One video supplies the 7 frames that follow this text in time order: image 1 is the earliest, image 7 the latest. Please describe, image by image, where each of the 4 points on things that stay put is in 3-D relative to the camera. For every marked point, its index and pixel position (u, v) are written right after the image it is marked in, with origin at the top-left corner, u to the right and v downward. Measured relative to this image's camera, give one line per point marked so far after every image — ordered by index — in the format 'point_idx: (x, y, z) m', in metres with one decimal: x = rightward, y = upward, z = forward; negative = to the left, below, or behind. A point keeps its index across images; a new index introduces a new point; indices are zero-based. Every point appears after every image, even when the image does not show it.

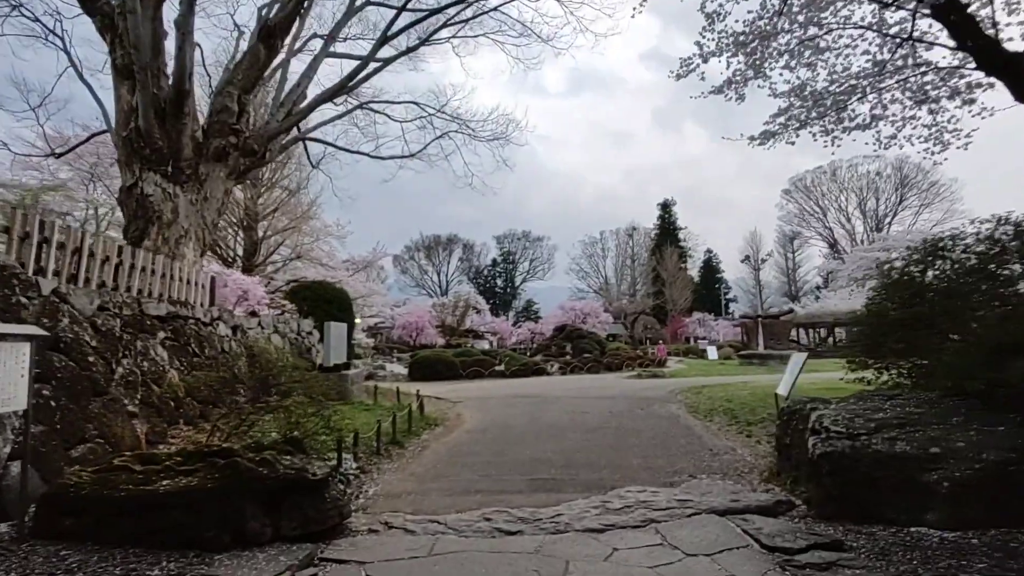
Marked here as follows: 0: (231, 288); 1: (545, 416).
0: (-8.3, 0.0, +18.1) m
1: (+0.5, -1.9, +8.9) m
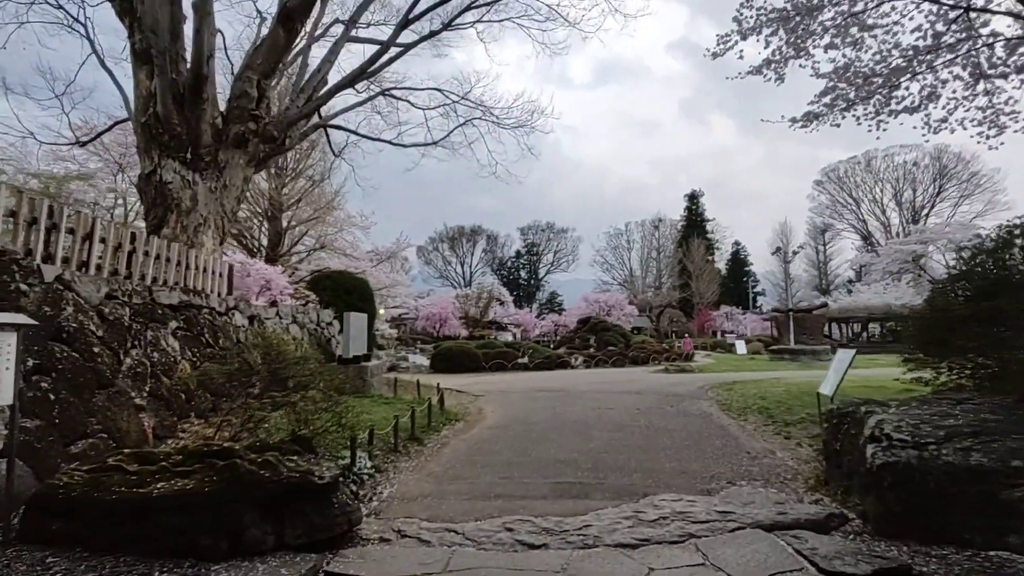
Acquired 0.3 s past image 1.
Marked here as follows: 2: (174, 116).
0: (-7.6, +0.3, +18.1) m
1: (+0.8, -1.8, +8.6) m
2: (-5.4, +2.7, +9.8) m
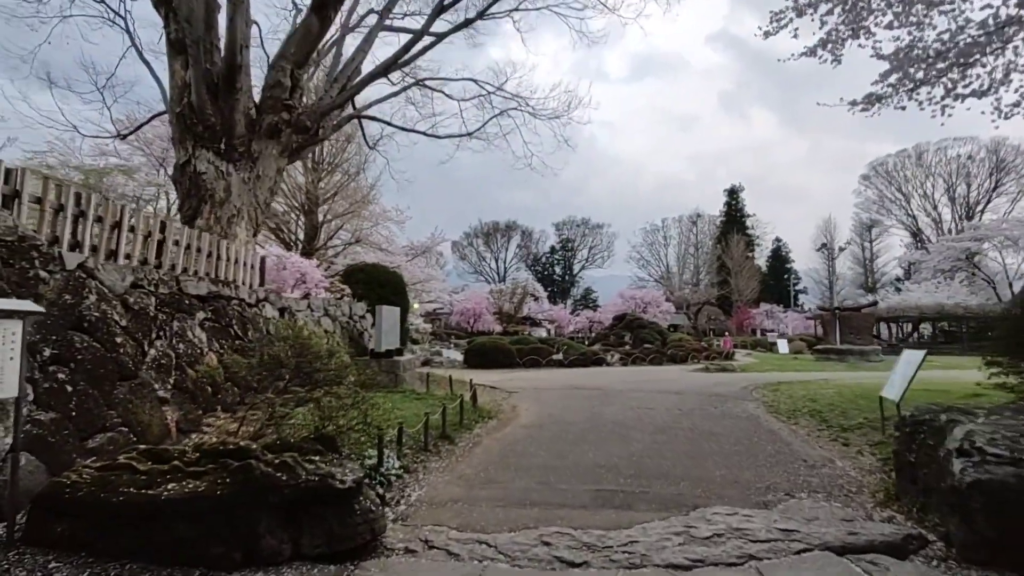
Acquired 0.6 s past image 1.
0: (-6.6, +0.5, +18.2) m
1: (+1.3, -1.7, +8.2) m
2: (-4.8, +2.9, +9.7) m
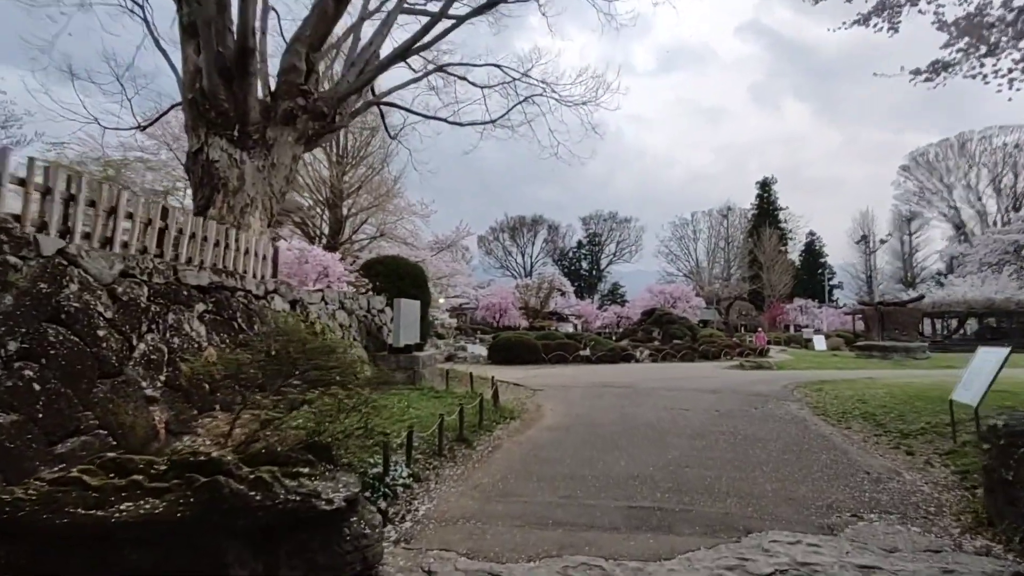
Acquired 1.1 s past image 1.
0: (-5.8, +0.7, +17.9) m
1: (+1.6, -1.6, +7.6) m
2: (-4.4, +3.0, +9.3) m
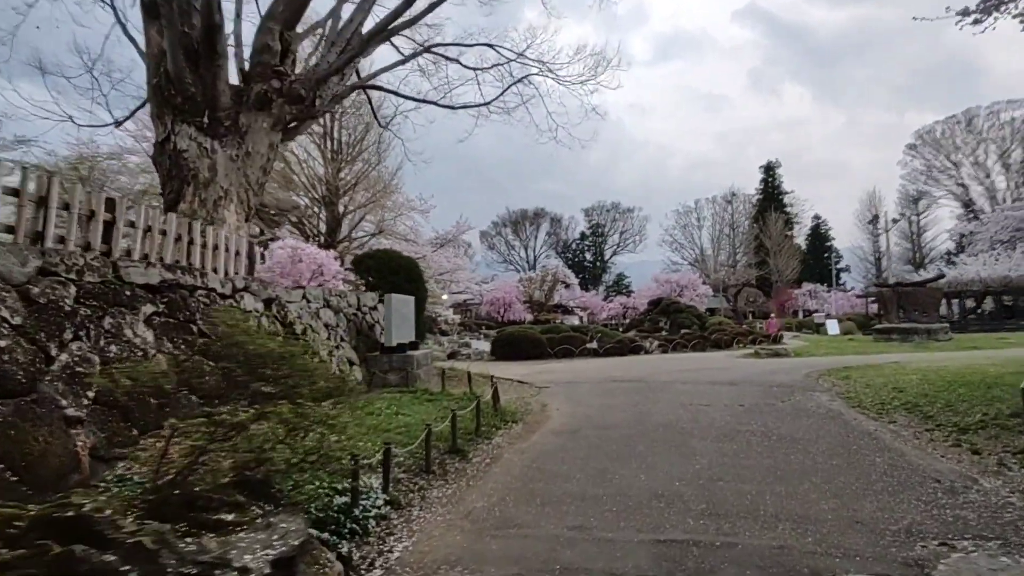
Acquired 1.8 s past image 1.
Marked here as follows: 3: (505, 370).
0: (-5.8, +0.7, +17.2) m
1: (+1.6, -1.4, +6.8) m
2: (-4.6, +3.0, +8.6) m
3: (-0.1, -1.7, +12.5) m
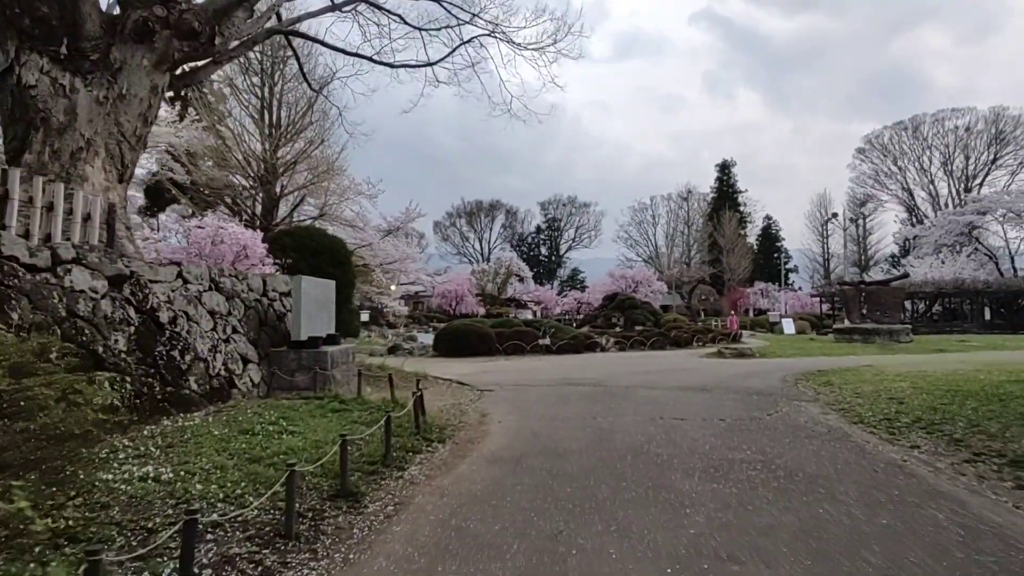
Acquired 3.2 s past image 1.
0: (-7.2, +1.1, +15.2) m
1: (+1.0, -1.3, +5.4) m
2: (-5.2, +3.3, +6.7) m
3: (-1.2, -1.5, +11.0) m
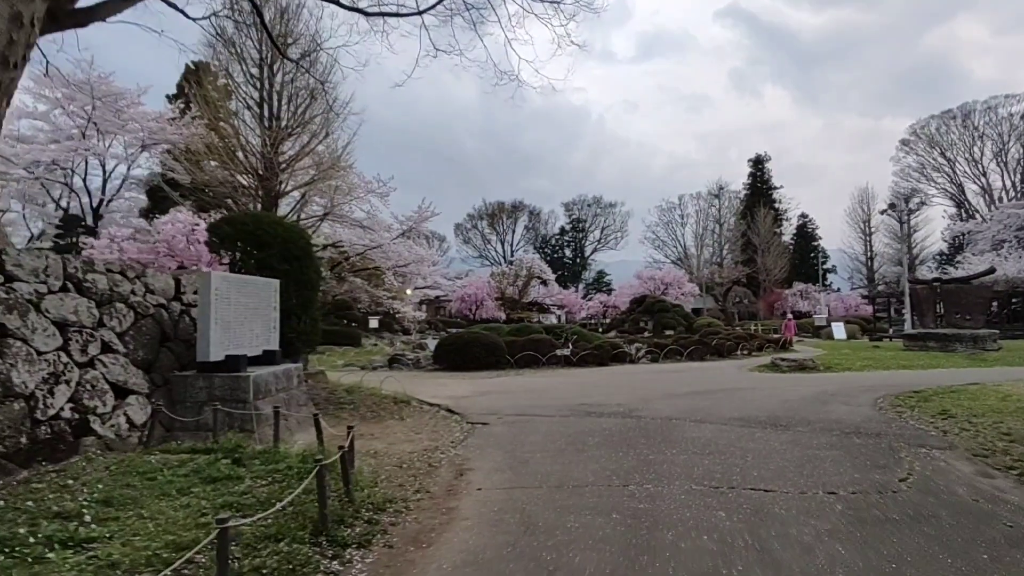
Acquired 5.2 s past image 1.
0: (-6.9, +1.0, +13.3) m
1: (+0.8, -1.2, +3.2) m
2: (-5.3, +3.3, +4.7) m
3: (-1.1, -1.5, +8.8) m
